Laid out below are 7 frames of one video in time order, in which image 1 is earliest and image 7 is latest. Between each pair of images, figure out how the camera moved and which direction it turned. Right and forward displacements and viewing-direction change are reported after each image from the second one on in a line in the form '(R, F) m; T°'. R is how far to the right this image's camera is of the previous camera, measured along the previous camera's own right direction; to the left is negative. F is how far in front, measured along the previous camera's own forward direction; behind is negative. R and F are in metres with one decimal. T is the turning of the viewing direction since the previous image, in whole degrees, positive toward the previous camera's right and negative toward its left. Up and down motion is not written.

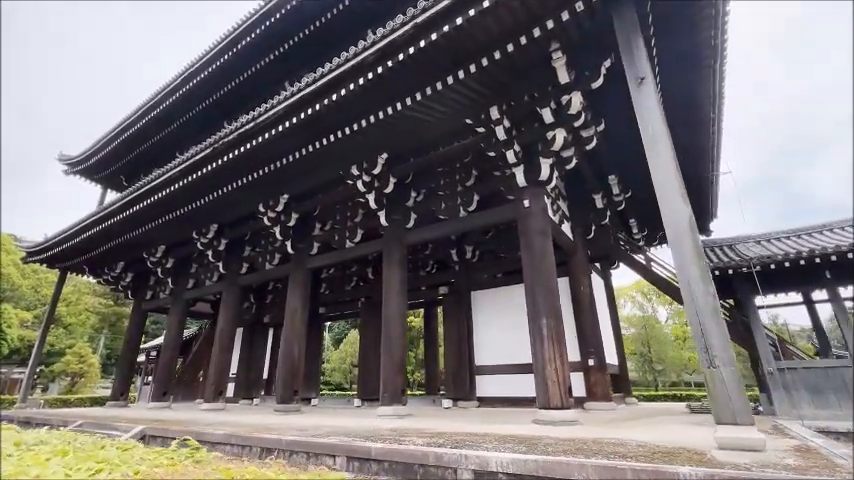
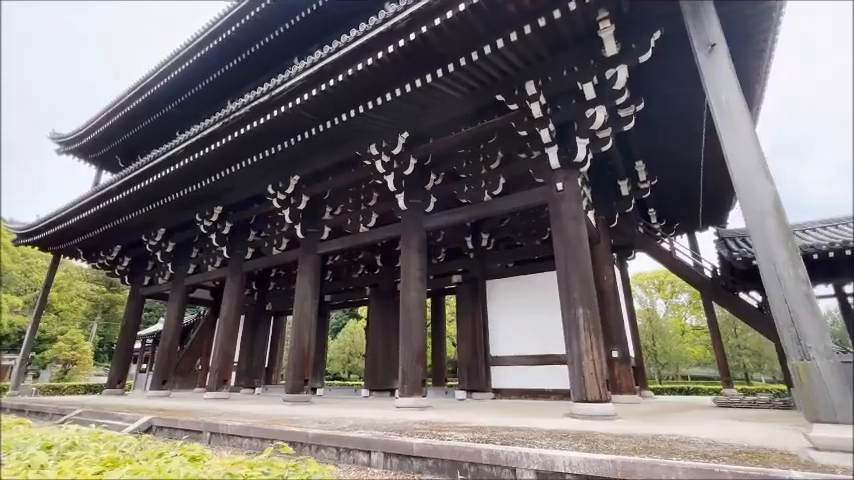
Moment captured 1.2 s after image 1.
(-0.4, +0.3) m; +1°
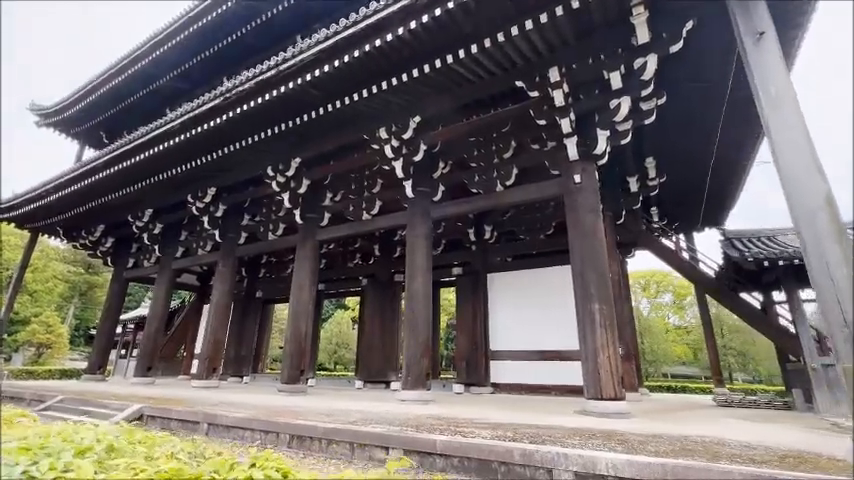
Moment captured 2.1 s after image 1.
(-0.3, +0.2) m; +2°
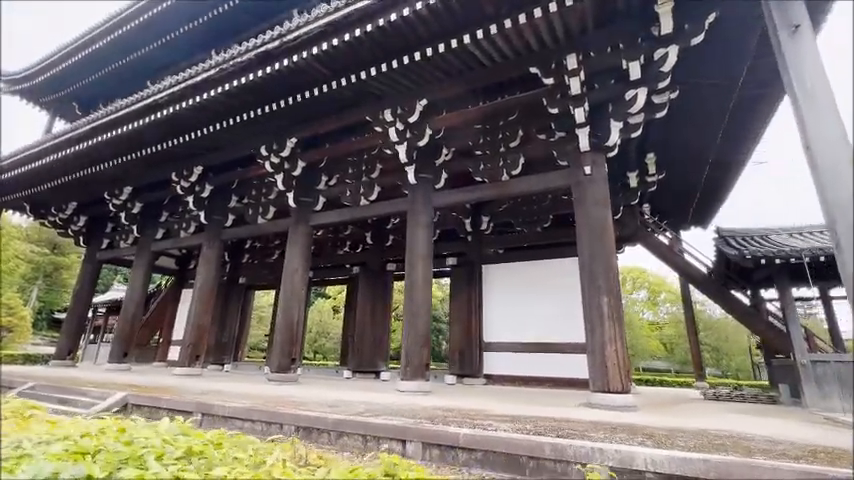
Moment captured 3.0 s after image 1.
(-0.3, +0.1) m; +3°
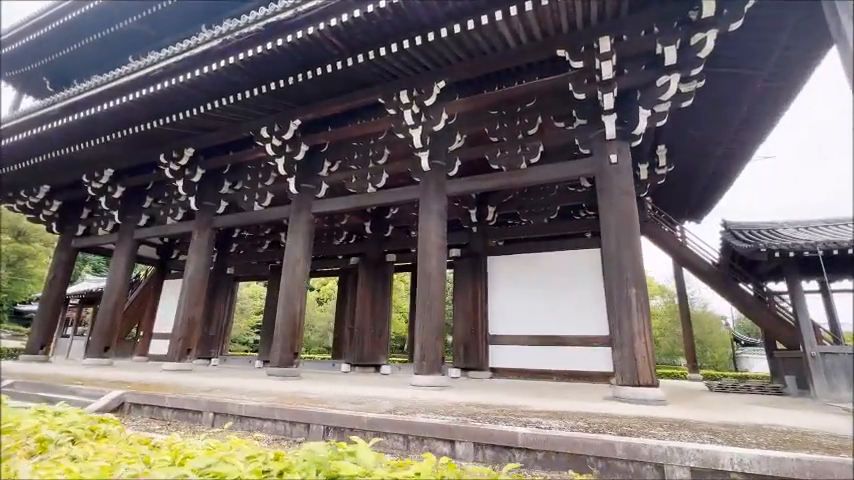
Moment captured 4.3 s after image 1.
(-0.4, +0.2) m; +3°
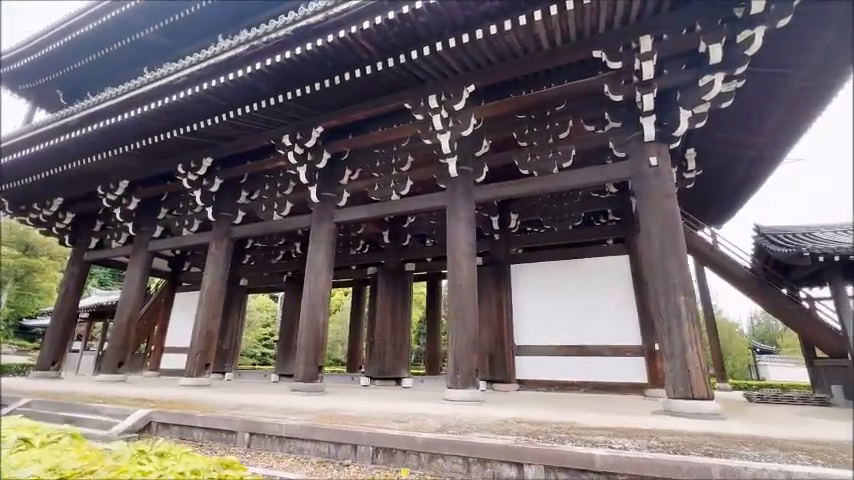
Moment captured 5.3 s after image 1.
(-0.3, +0.2) m; 0°
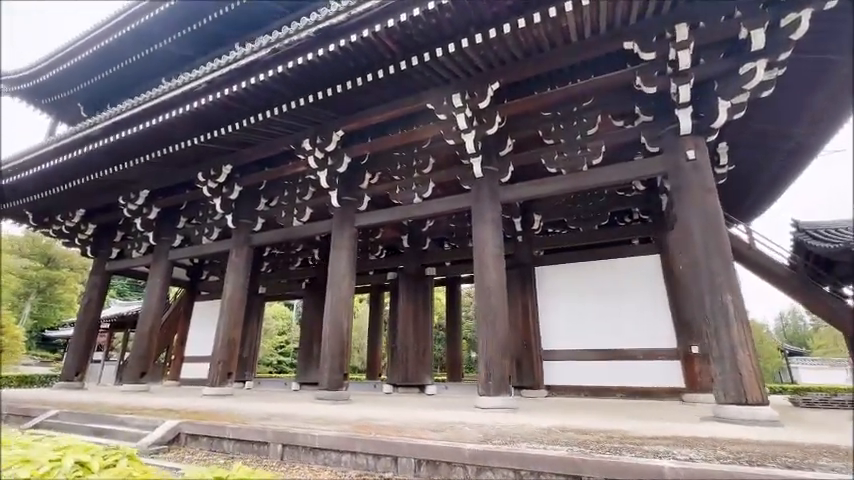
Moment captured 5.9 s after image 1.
(-0.2, +0.1) m; -1°
